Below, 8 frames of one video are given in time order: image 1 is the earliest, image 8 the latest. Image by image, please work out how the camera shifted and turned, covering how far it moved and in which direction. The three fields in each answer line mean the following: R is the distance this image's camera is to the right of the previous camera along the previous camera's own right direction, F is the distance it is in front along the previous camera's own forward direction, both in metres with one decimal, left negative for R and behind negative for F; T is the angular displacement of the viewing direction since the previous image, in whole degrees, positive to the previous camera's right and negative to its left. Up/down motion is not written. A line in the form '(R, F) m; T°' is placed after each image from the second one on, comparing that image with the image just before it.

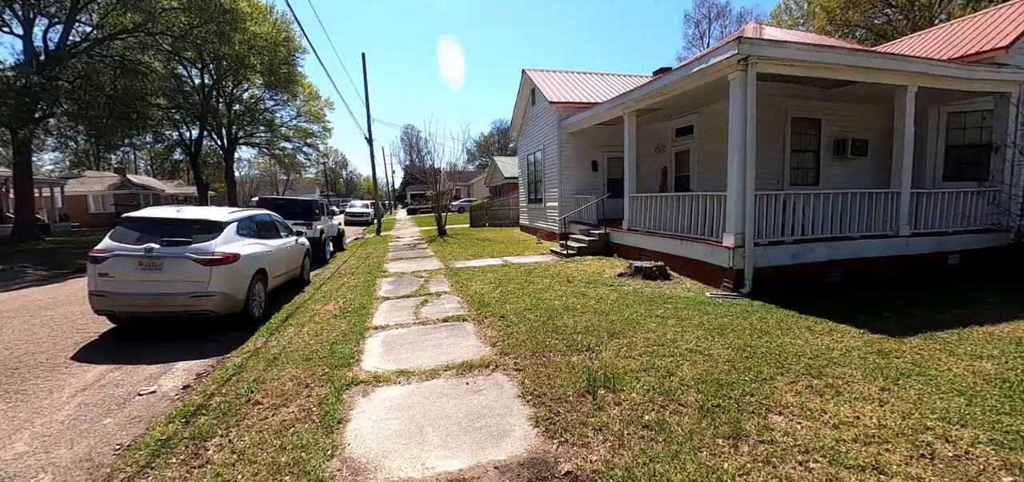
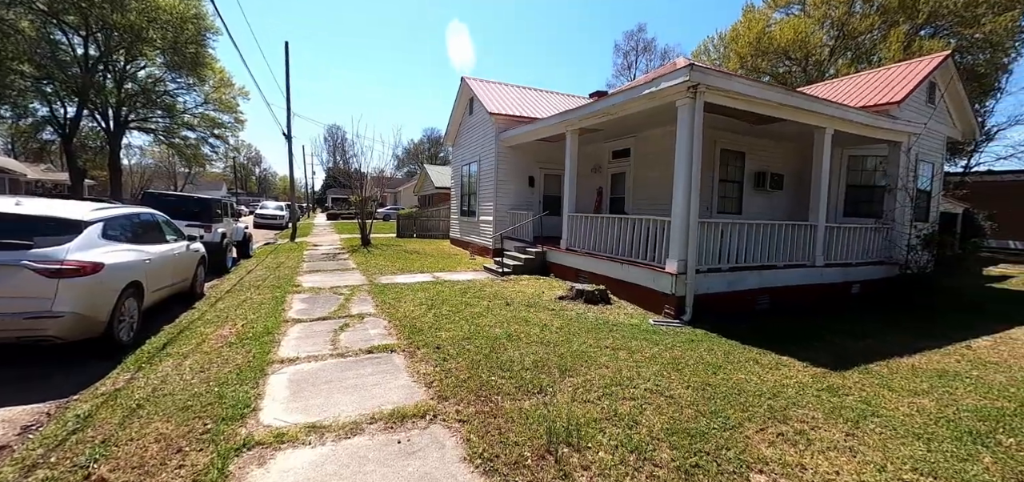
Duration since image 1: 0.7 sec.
(-0.2, +0.6) m; +10°
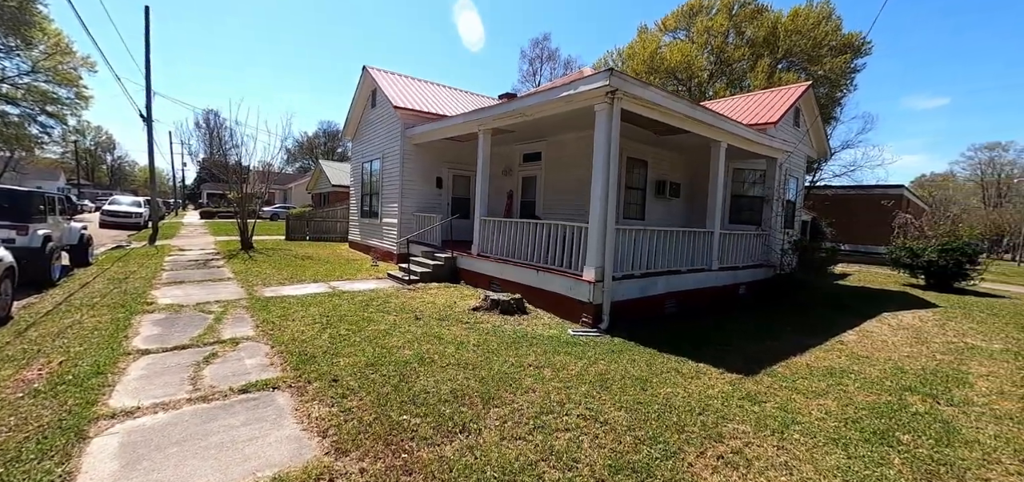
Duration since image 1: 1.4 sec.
(-0.1, +0.5) m; +13°
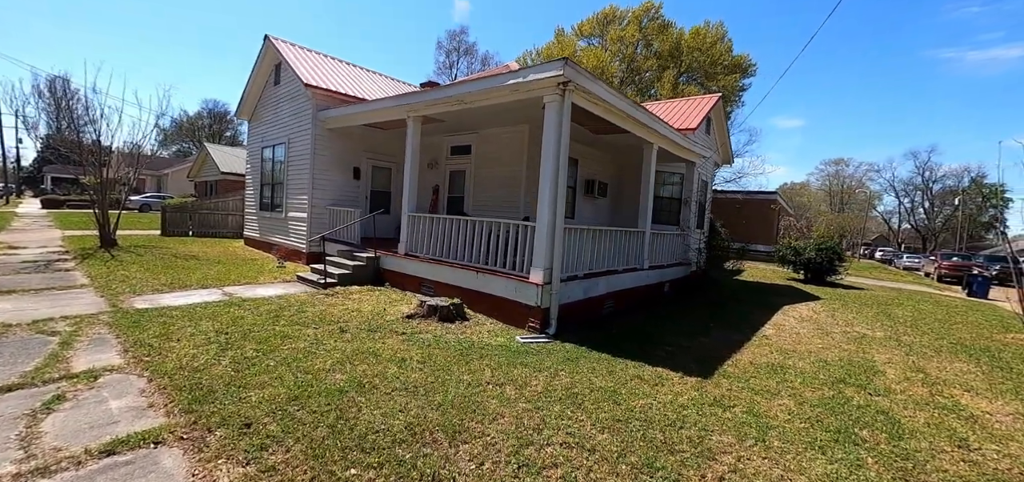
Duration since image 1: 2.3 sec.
(-0.4, +0.6) m; +12°
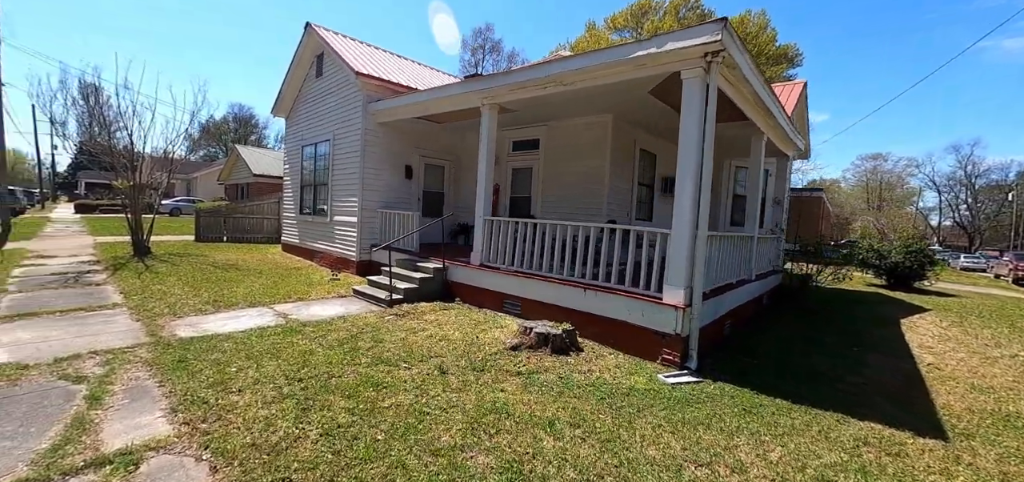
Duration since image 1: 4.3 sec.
(-1.2, +1.1) m; -2°
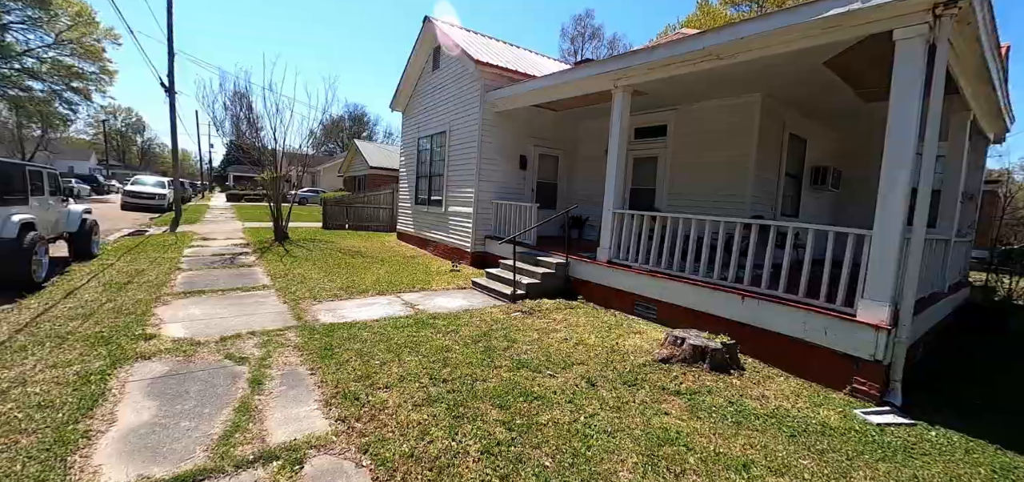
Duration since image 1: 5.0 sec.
(-0.6, +0.4) m; -12°
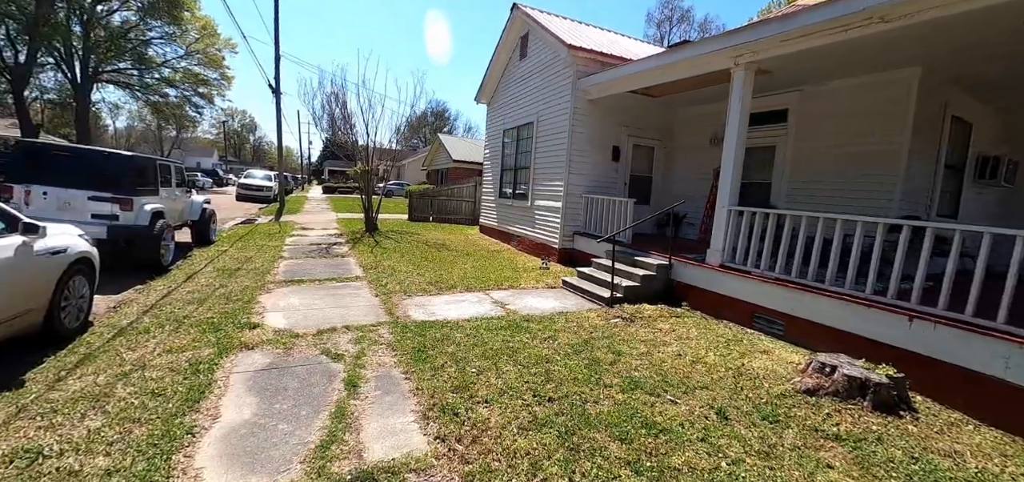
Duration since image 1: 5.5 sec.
(-0.3, +0.4) m; -10°
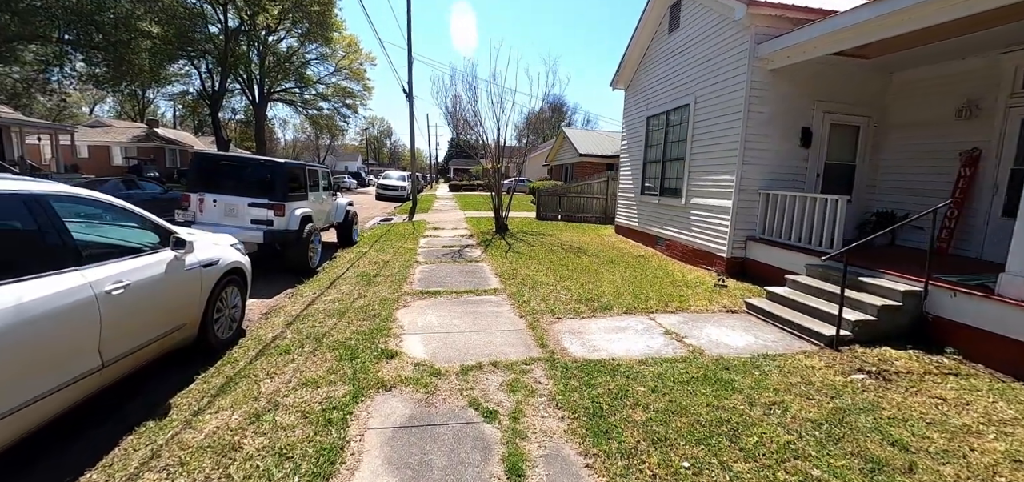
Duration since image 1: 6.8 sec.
(-0.5, +0.8) m; -15°
